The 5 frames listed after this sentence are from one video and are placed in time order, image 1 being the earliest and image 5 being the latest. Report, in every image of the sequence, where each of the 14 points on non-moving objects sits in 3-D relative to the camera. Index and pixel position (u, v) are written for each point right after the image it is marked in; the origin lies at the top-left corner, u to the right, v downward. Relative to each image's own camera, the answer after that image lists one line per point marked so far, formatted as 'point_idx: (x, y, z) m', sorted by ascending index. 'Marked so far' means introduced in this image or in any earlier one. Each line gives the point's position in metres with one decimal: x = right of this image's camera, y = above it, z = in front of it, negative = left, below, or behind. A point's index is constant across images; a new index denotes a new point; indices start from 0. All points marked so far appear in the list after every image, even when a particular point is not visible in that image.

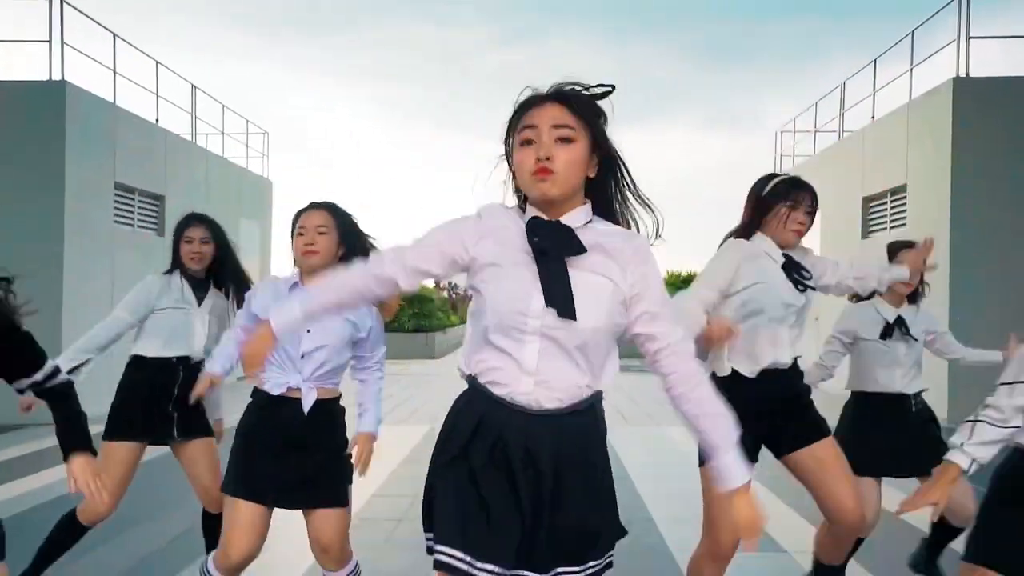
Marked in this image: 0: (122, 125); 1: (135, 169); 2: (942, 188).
0: (-3.8, +1.6, +8.6) m
1: (-3.8, +1.2, +8.9) m
2: (+3.8, +0.9, +8.0) m
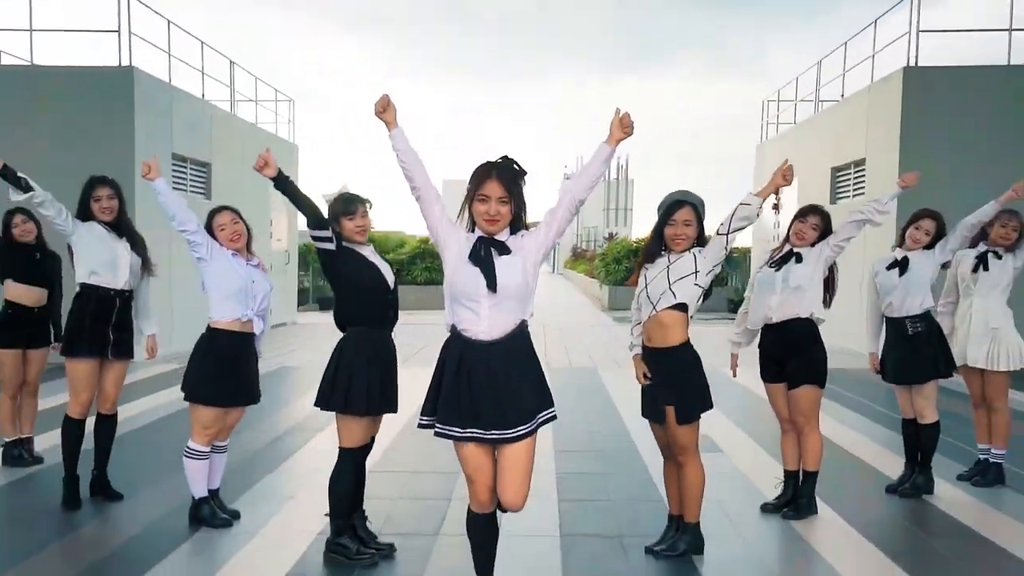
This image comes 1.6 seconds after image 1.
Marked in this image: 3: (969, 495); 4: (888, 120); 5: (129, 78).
0: (-3.7, +2.0, +9.7) m
1: (-3.7, +1.7, +10.0) m
2: (+3.9, +1.3, +9.1) m
3: (+2.1, -1.0, +4.2) m
4: (+3.9, +1.7, +9.2) m
5: (-3.8, +2.1, +8.7) m
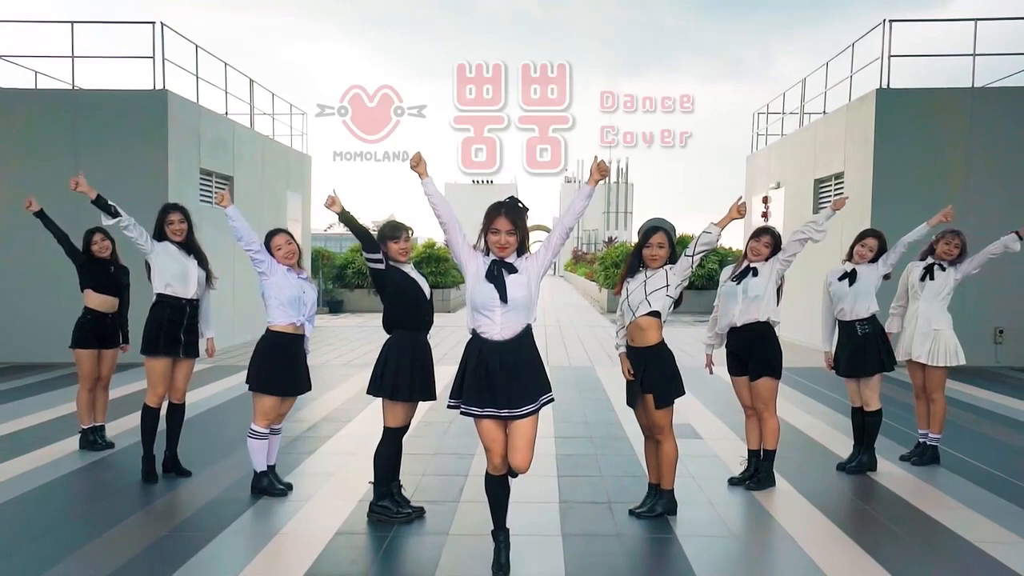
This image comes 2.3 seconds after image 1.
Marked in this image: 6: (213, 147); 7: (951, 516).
0: (-3.7, +2.0, +10.4) m
1: (-3.6, +1.6, +10.8) m
2: (+4.0, +1.3, +9.8) m
3: (+2.2, -1.0, +4.9) m
4: (+4.0, +1.7, +9.9) m
5: (-3.7, +2.0, +9.4) m
6: (-3.6, +1.7, +10.7) m
7: (+2.2, -1.1, +4.4) m
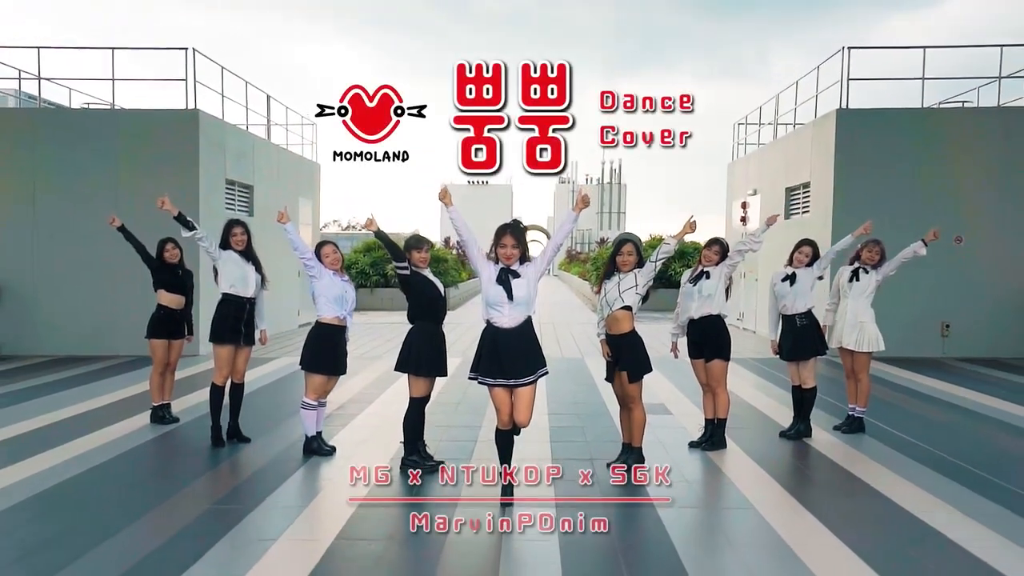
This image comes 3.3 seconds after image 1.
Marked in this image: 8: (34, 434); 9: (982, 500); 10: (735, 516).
0: (-3.7, +2.0, +11.4) m
1: (-3.7, +1.6, +11.8) m
2: (+3.9, +1.3, +10.9) m
3: (+2.2, -1.0, +5.9) m
4: (+3.9, +1.7, +11.0) m
5: (-3.8, +2.0, +10.4) m
6: (-3.7, +1.7, +11.7) m
7: (+2.2, -1.1, +5.5) m
8: (-3.8, -1.2, +7.0) m
9: (+2.7, -1.2, +5.0) m
10: (+1.2, -1.2, +4.6) m
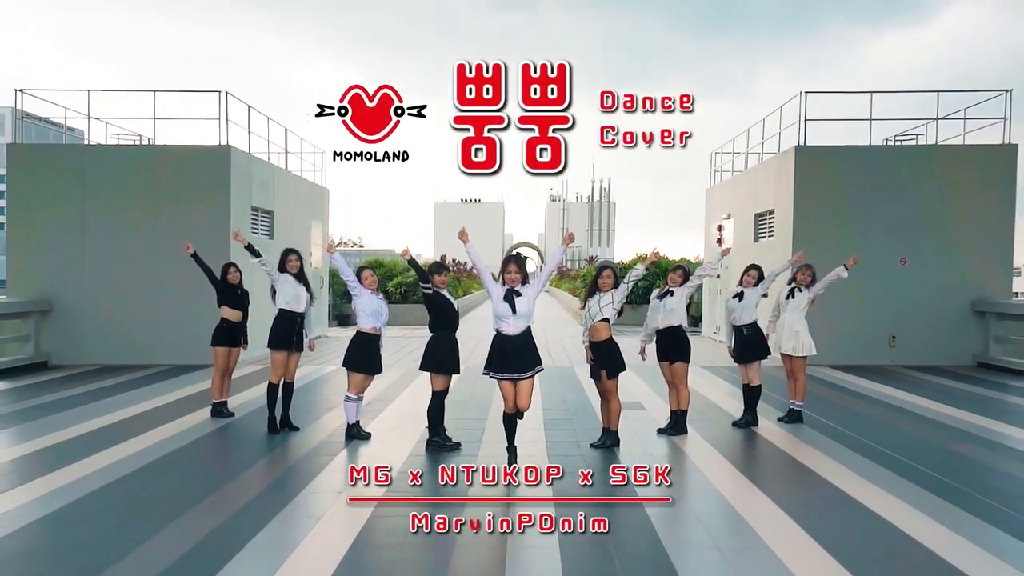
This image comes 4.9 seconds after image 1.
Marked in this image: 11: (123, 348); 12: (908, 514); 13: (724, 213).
0: (-3.7, +1.8, +12.7) m
1: (-3.7, +1.4, +13.0) m
2: (+3.9, +1.1, +12.2) m
3: (+2.2, -1.1, +7.2) m
4: (+3.9, +1.5, +12.4) m
5: (-3.8, +1.8, +11.7) m
6: (-3.7, +1.5, +13.0) m
7: (+2.2, -1.3, +6.8) m
8: (-3.8, -1.4, +8.3) m
9: (+2.7, -1.4, +6.3) m
10: (+1.2, -1.3, +5.9) m
11: (-5.2, -0.8, +11.9) m
12: (+2.5, -1.4, +5.6) m
13: (+3.8, +1.4, +15.9) m
